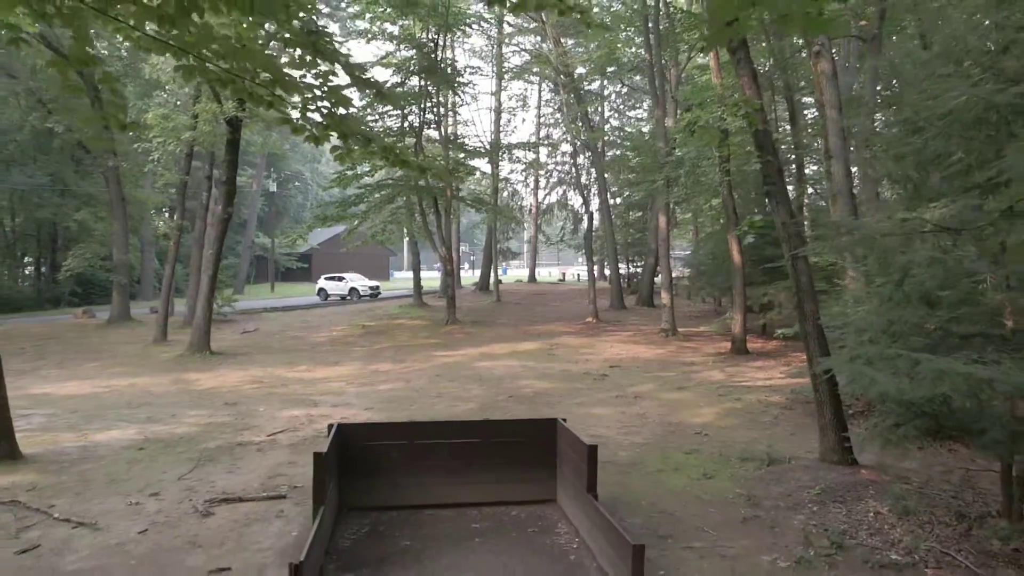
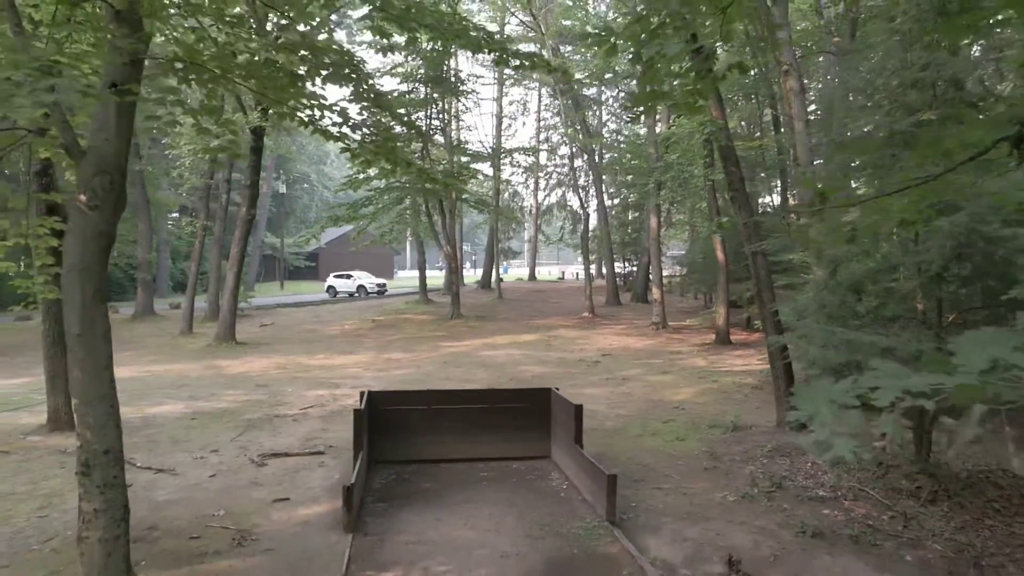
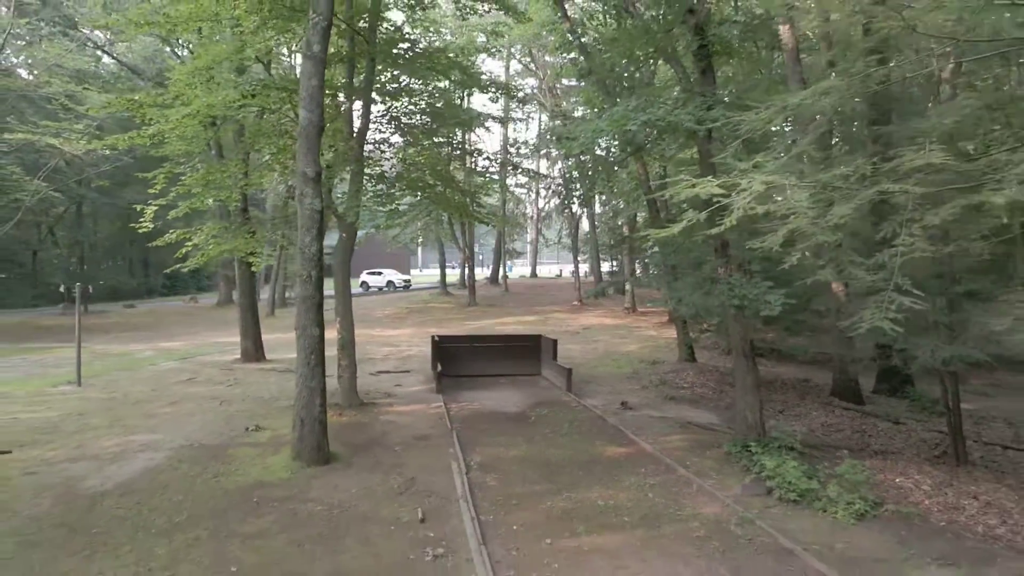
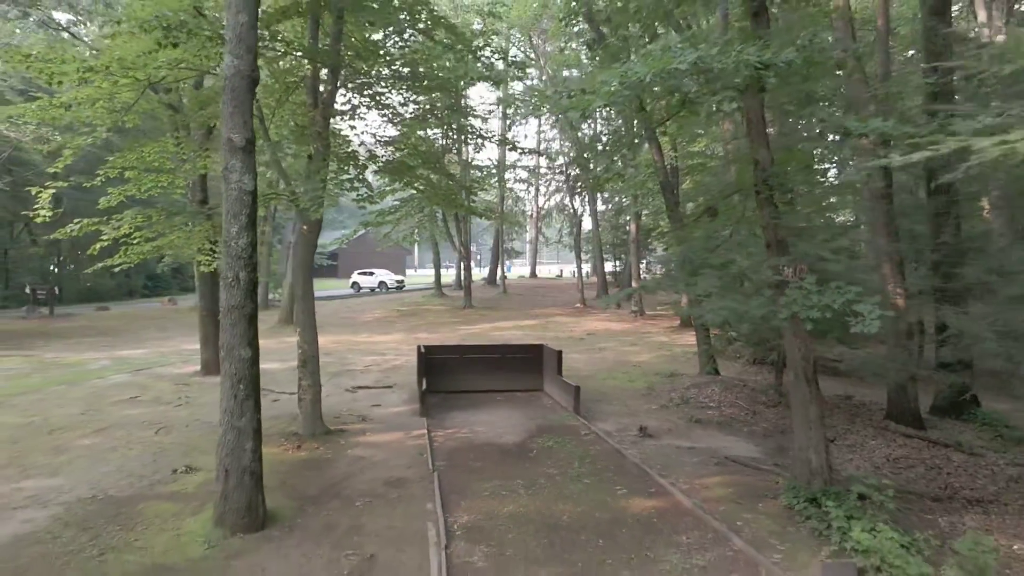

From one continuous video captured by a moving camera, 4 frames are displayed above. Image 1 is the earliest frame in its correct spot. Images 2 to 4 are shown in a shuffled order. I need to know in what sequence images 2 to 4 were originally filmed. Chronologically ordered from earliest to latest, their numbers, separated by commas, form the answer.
2, 4, 3
